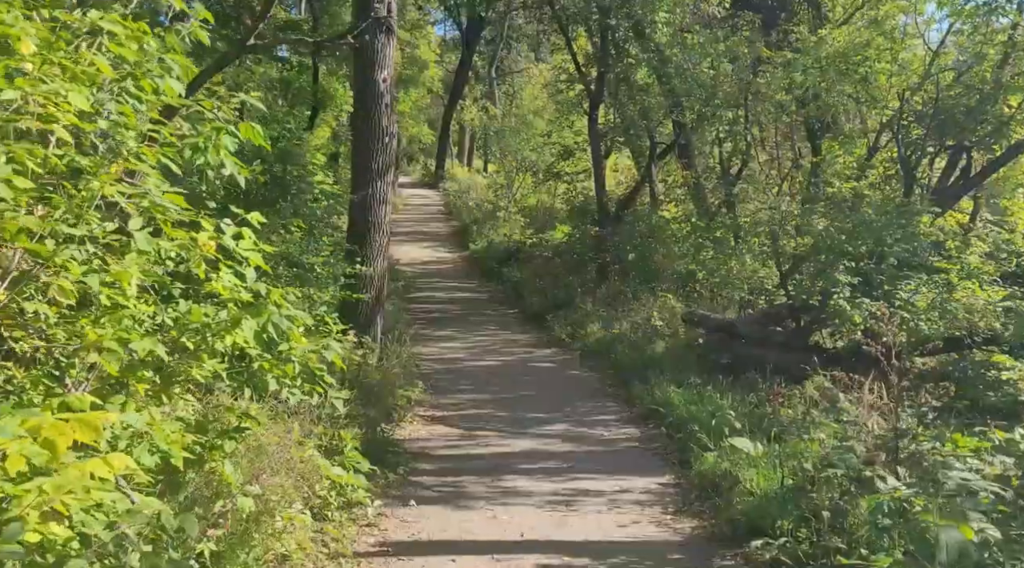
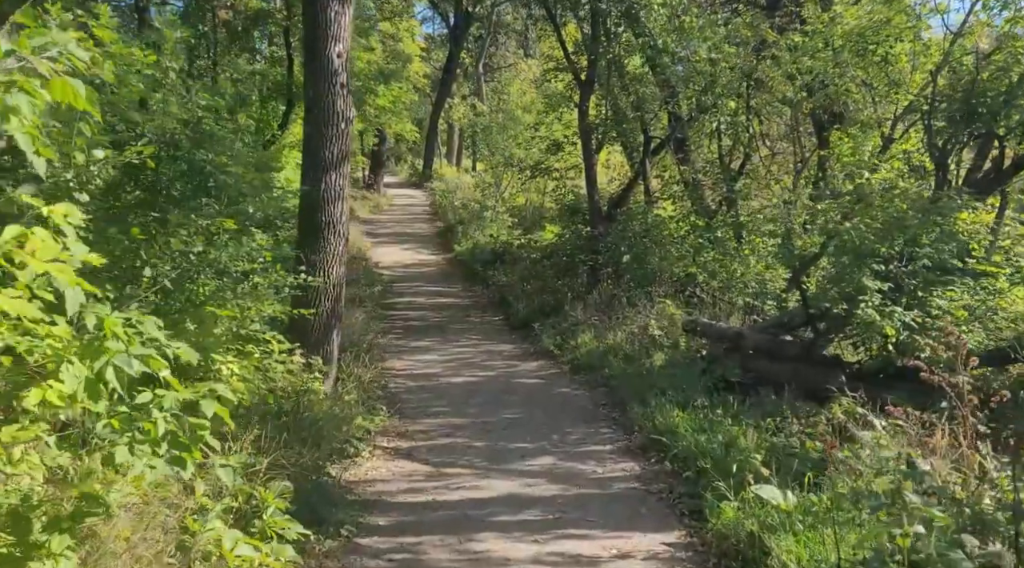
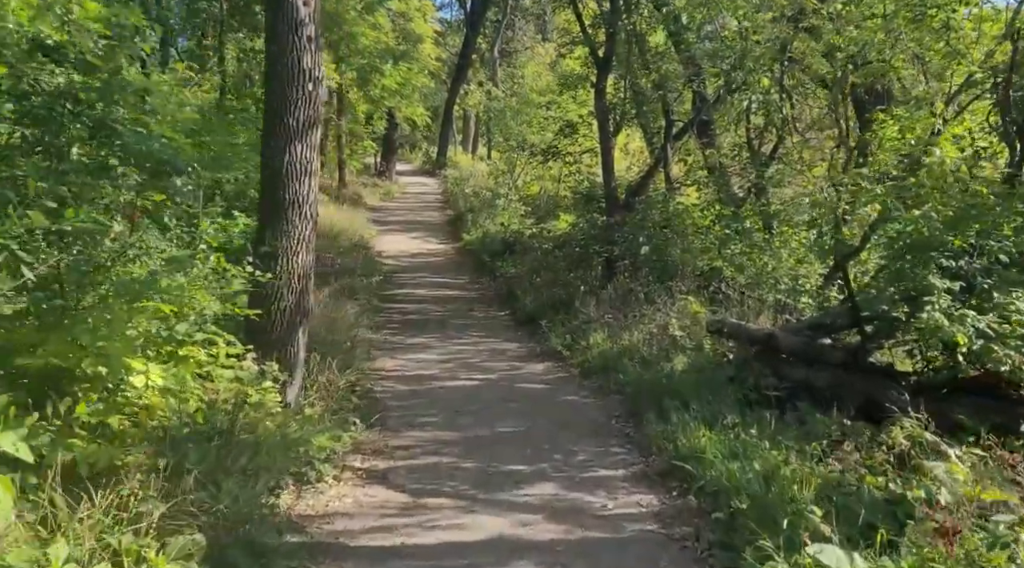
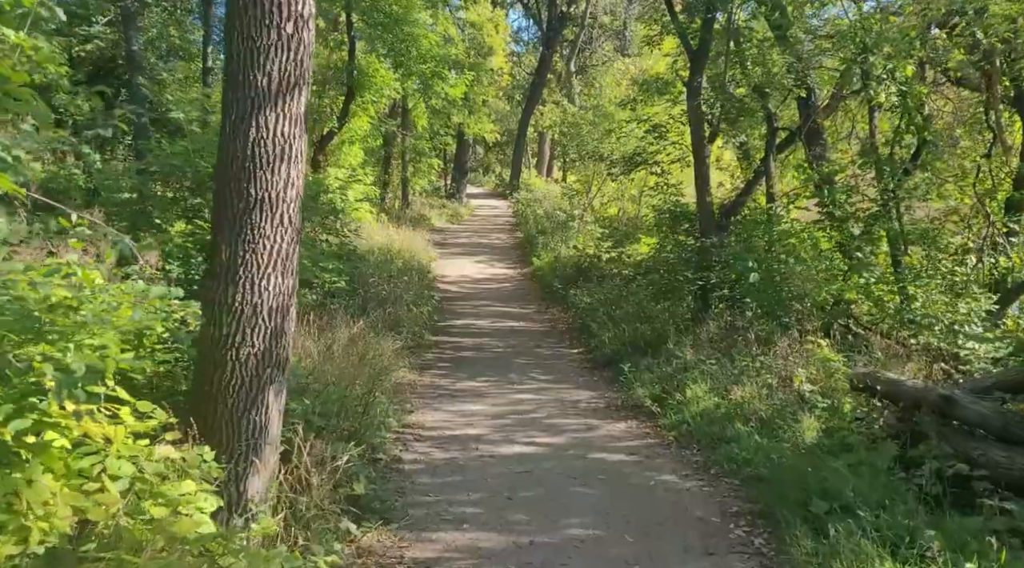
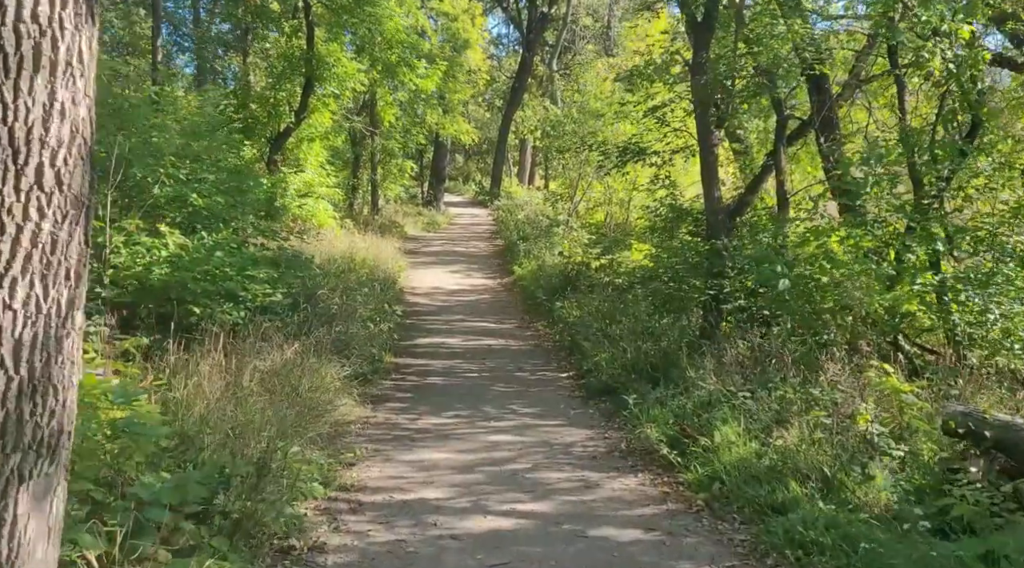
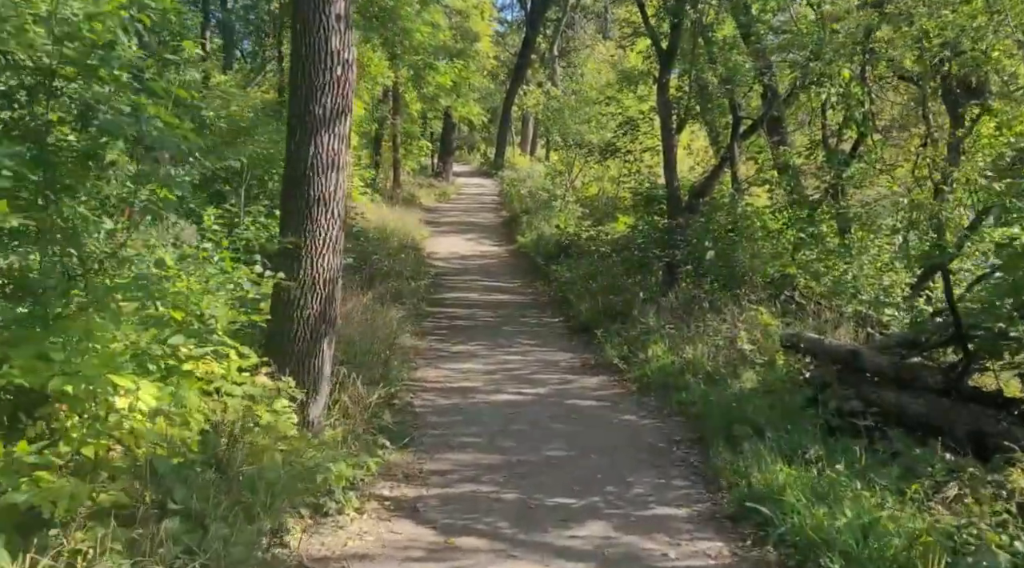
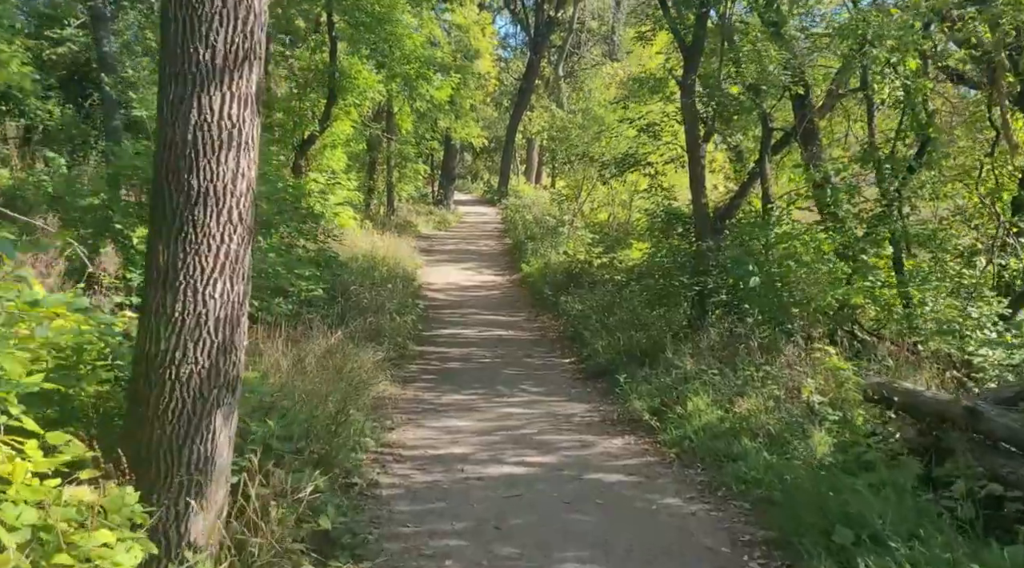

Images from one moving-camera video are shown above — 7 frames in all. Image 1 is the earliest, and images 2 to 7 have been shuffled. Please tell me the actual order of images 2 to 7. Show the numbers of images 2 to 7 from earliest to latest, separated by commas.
2, 3, 6, 4, 7, 5
